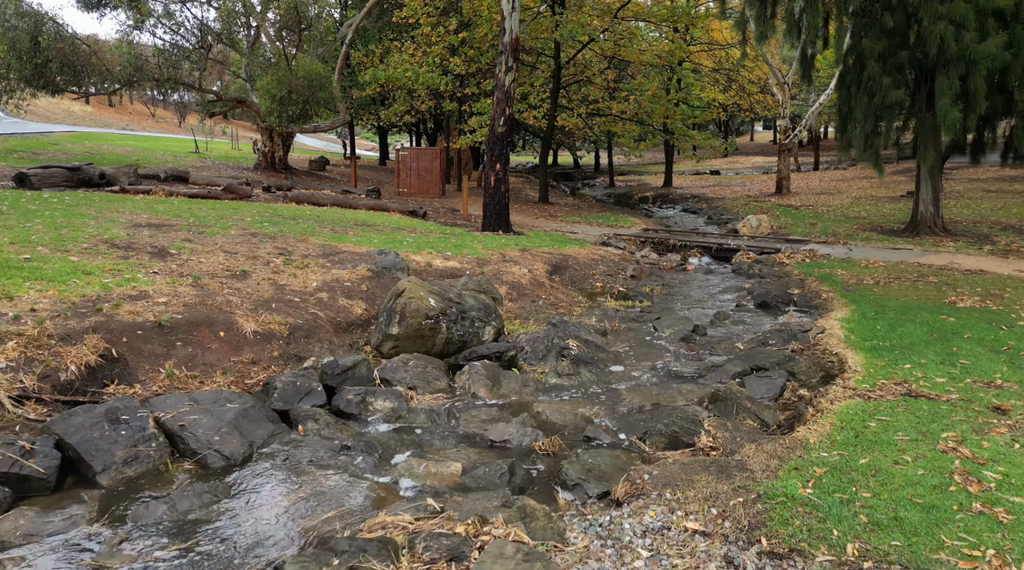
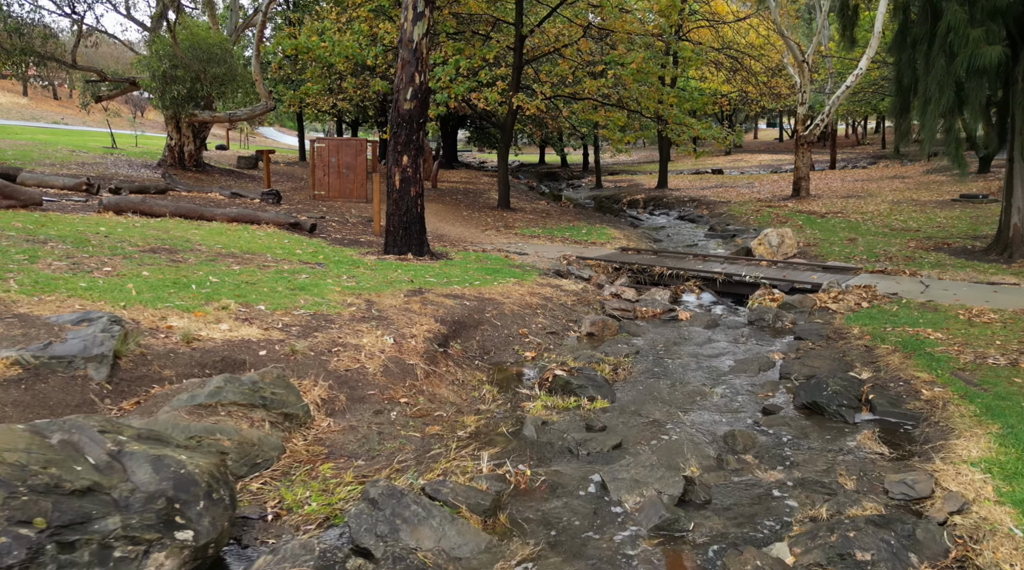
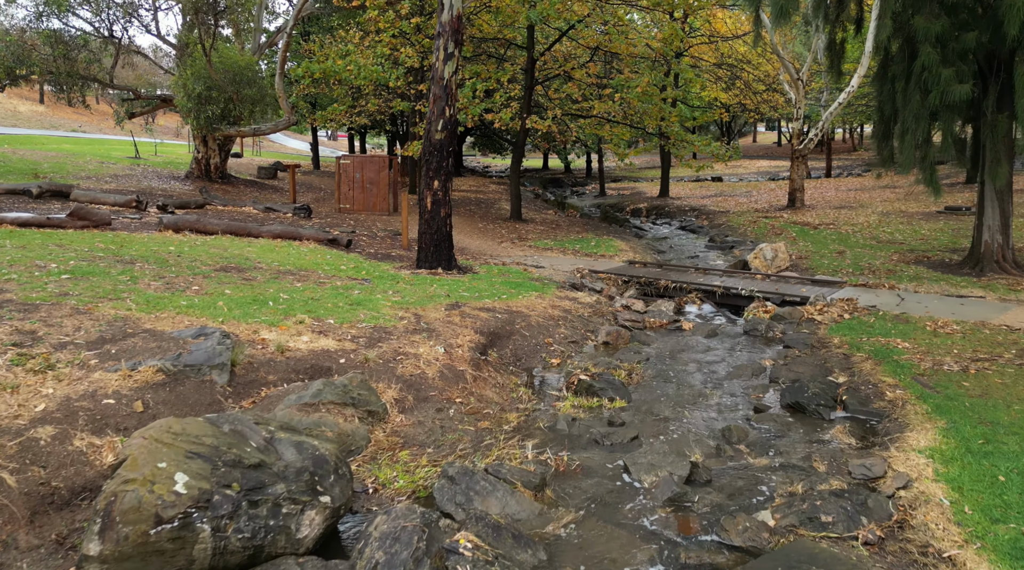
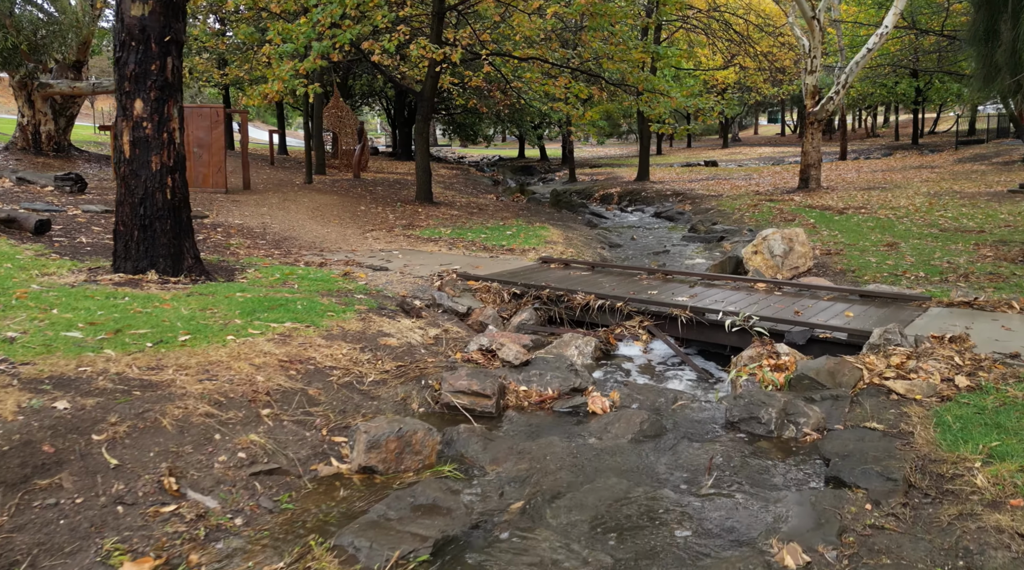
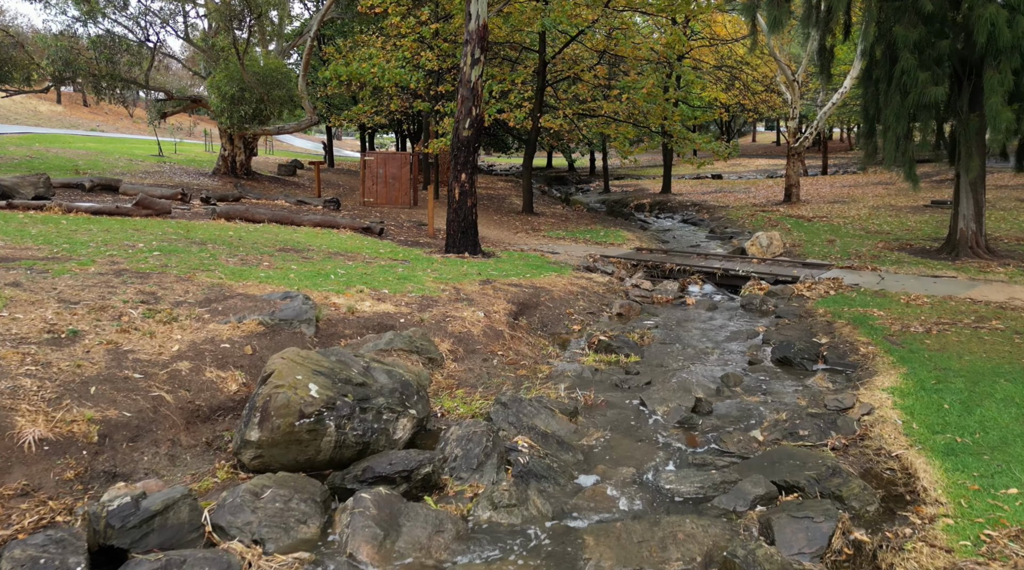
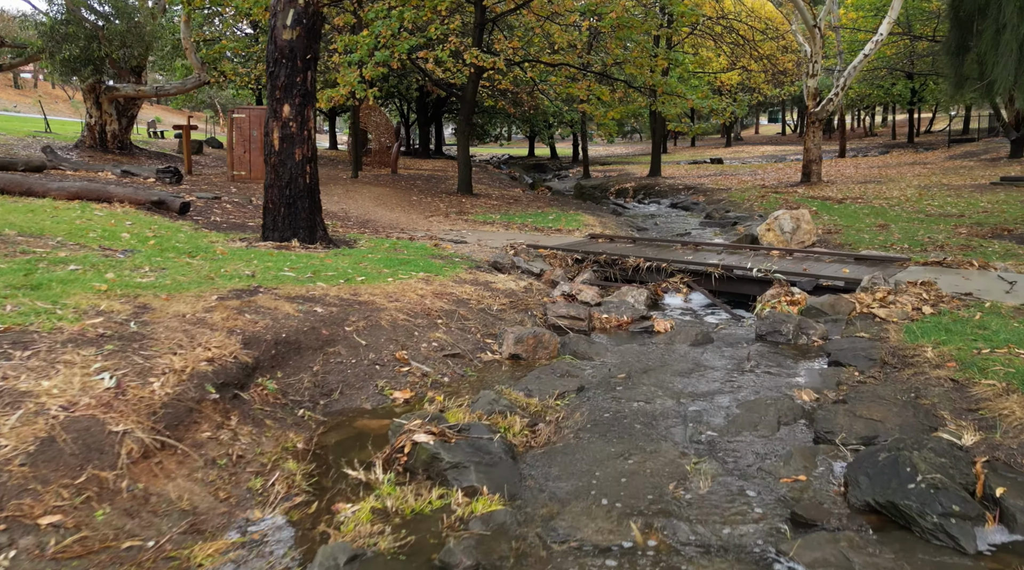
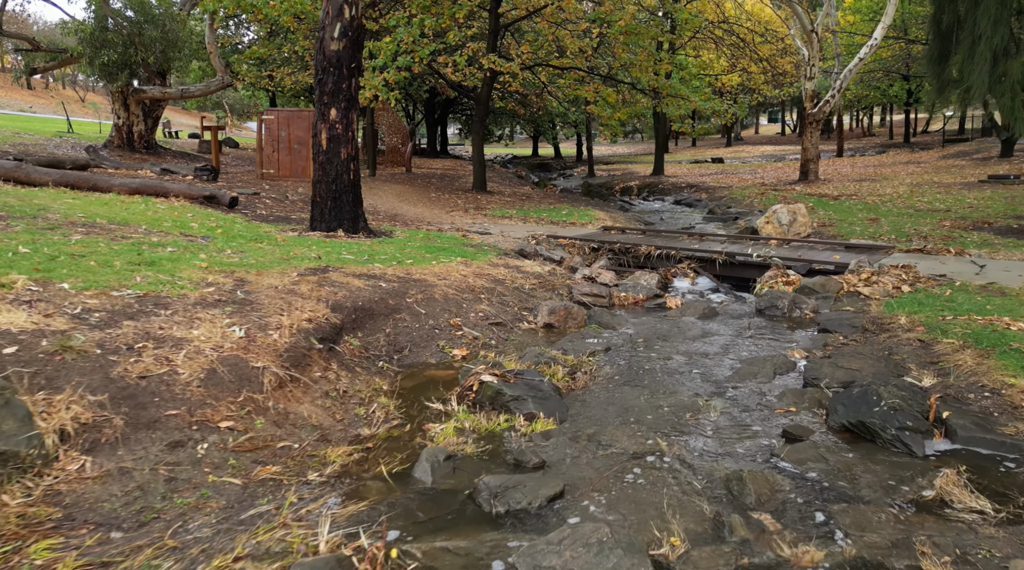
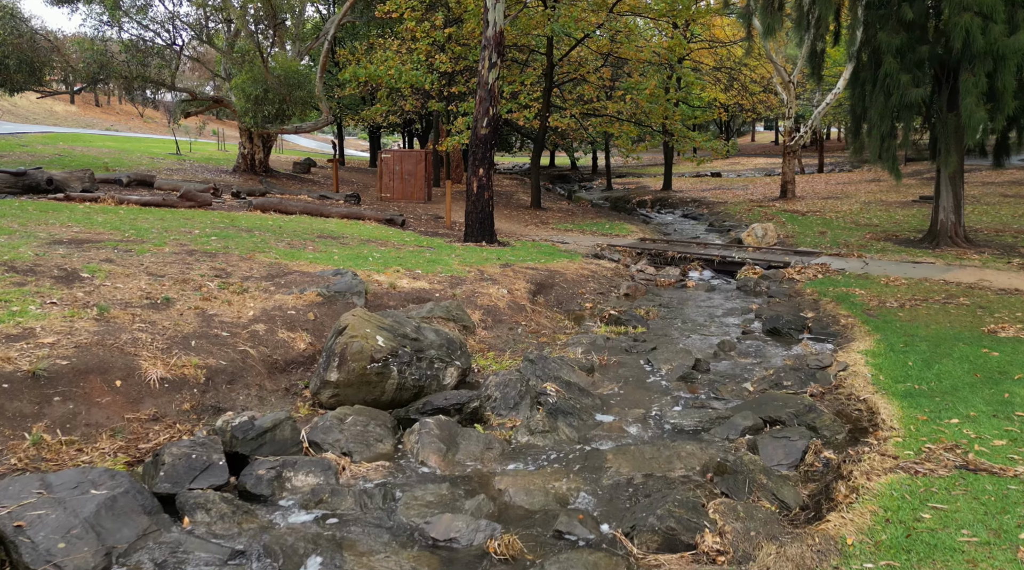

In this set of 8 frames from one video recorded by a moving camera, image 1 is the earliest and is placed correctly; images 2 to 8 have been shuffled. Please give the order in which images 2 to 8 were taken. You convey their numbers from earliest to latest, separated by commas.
8, 5, 3, 2, 7, 6, 4
